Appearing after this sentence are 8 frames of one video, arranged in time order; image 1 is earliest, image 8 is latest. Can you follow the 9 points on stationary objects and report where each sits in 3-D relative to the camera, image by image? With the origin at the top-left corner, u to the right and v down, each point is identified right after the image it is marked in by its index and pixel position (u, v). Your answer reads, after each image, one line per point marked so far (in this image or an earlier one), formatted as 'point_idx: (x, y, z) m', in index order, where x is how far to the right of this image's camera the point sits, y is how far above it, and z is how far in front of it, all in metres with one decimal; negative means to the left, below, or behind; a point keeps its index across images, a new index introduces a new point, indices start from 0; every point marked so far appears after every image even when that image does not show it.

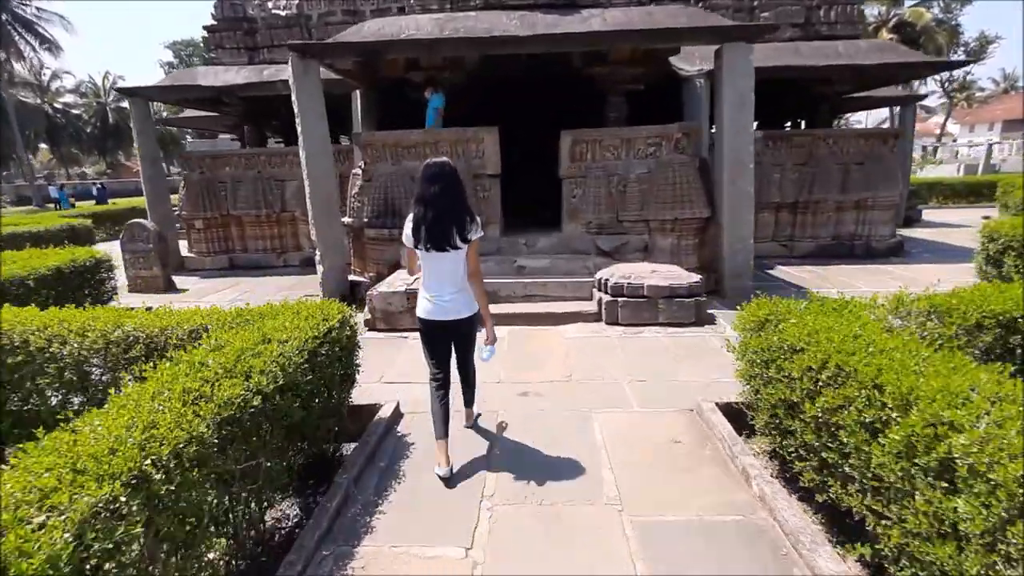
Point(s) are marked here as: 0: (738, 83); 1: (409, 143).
0: (+2.5, +2.2, +5.5) m
1: (-1.2, +1.7, +6.0) m
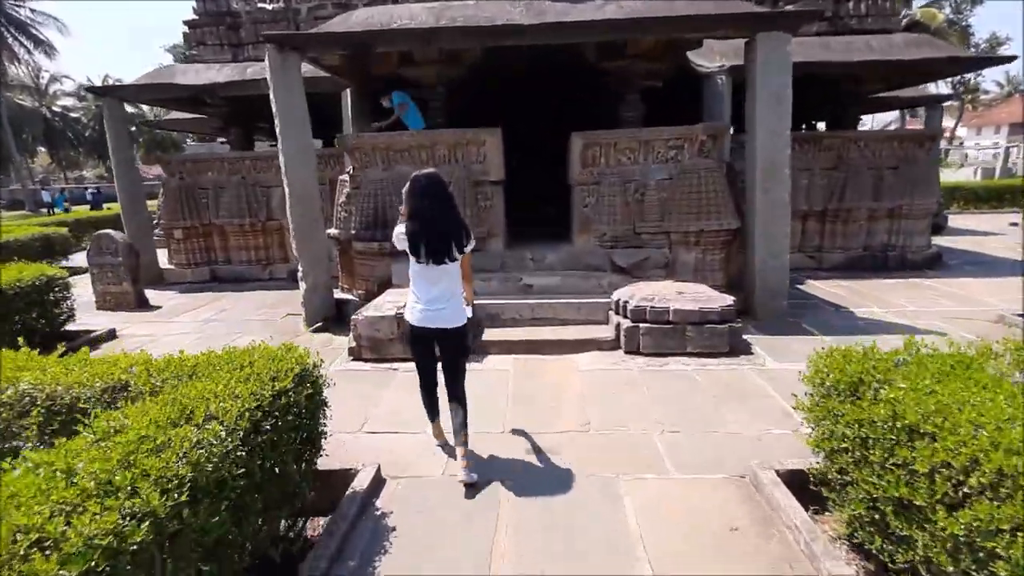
0: (+2.5, +2.0, +4.9) m
1: (-1.2, +1.5, +5.4) m
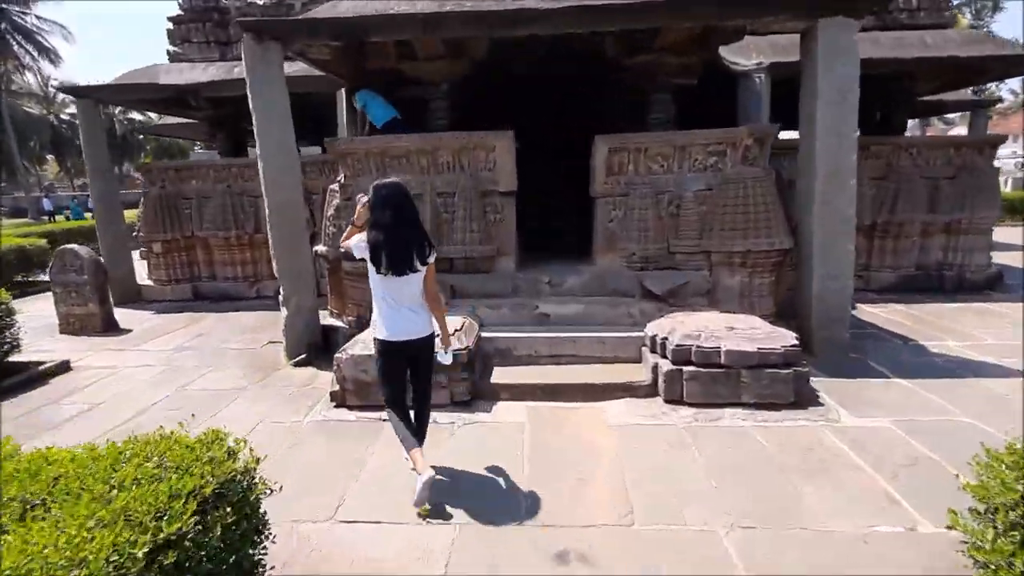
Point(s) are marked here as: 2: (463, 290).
0: (+2.6, +1.7, +4.1) m
1: (-1.0, +1.3, +4.7) m
2: (-0.4, 0.0, +4.6) m
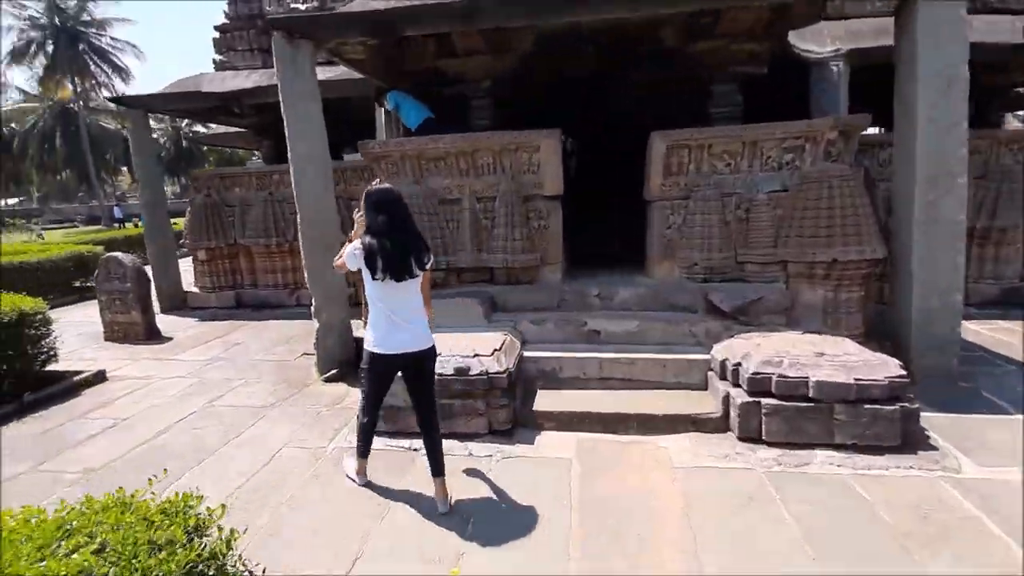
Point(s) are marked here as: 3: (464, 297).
0: (+3.0, +1.6, +3.5) m
1: (-0.6, +1.1, +4.4) m
2: (-0.1, -0.1, +4.2) m
3: (-0.4, -0.1, +4.1) m
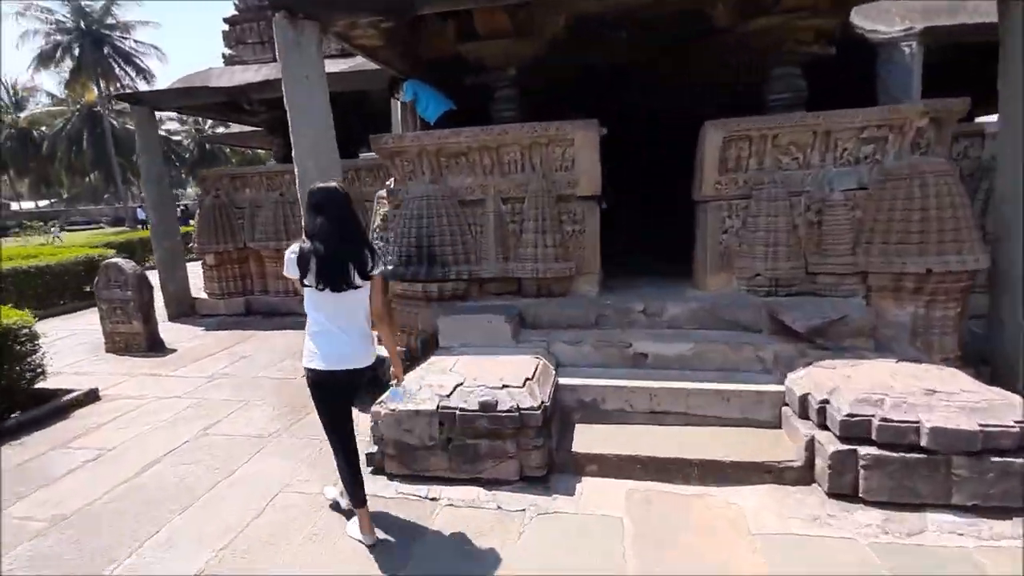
0: (+3.2, +1.5, +2.9) m
1: (-0.4, +1.1, +3.9) m
2: (+0.2, -0.2, +3.7) m
3: (-0.2, -0.2, +3.6) m
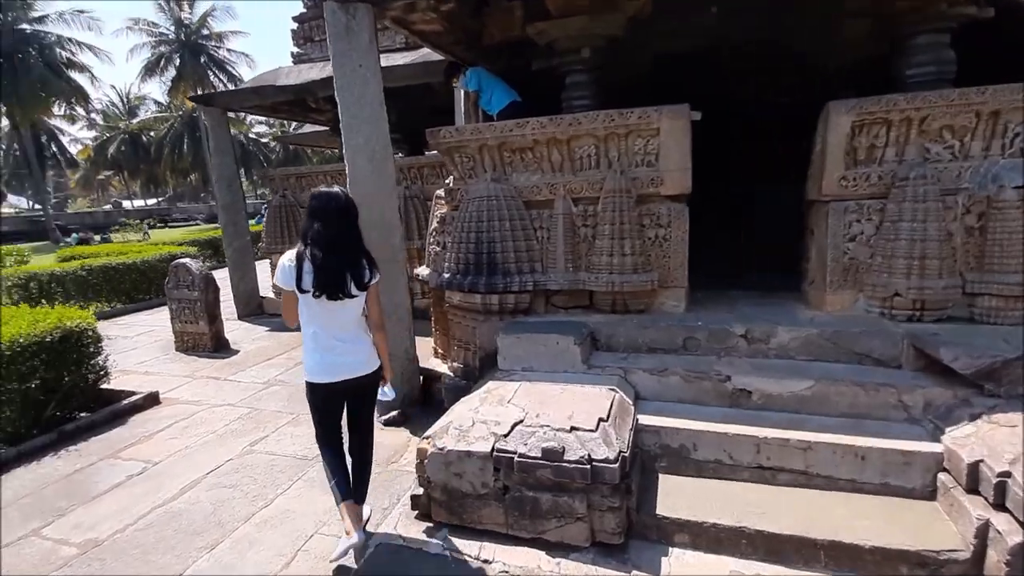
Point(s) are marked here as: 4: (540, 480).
0: (+3.5, +1.4, +2.0) m
1: (+0.1, +1.0, +3.4) m
2: (+0.6, -0.3, +3.2) m
3: (+0.2, -0.3, +3.1) m
4: (+0.1, -0.8, +2.2) m
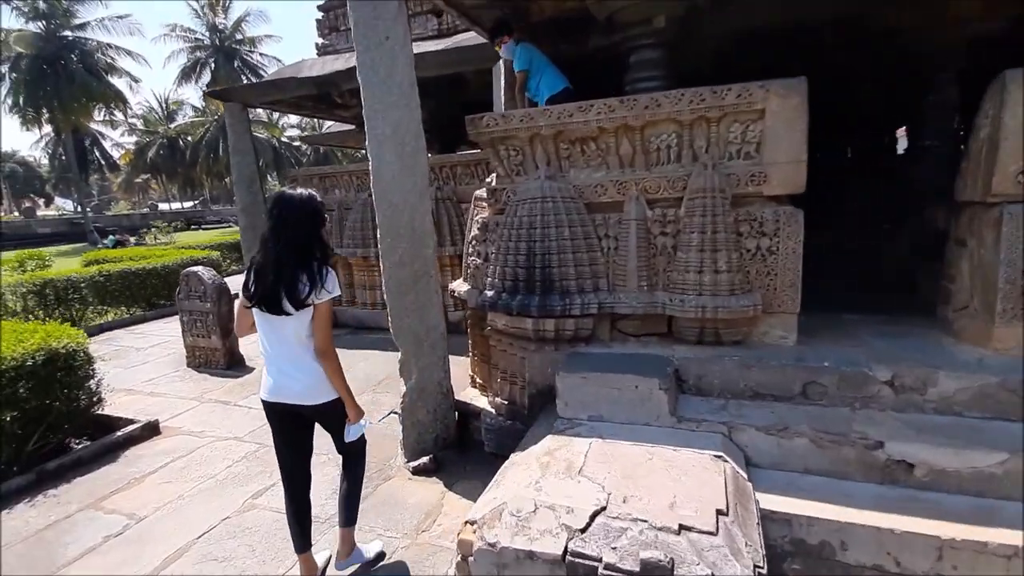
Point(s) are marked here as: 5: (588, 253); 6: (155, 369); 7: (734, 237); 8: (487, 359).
0: (+3.8, +1.2, +1.1) m
1: (+0.4, +0.8, +2.8) m
2: (+0.9, -0.5, +2.5) m
3: (+0.6, -0.4, +2.5) m
4: (+0.4, -1.0, +1.5) m
5: (+0.4, +0.2, +2.8) m
6: (-3.7, -0.8, +5.3) m
7: (+1.1, +0.3, +2.6) m
8: (-0.2, -0.5, +3.2) m
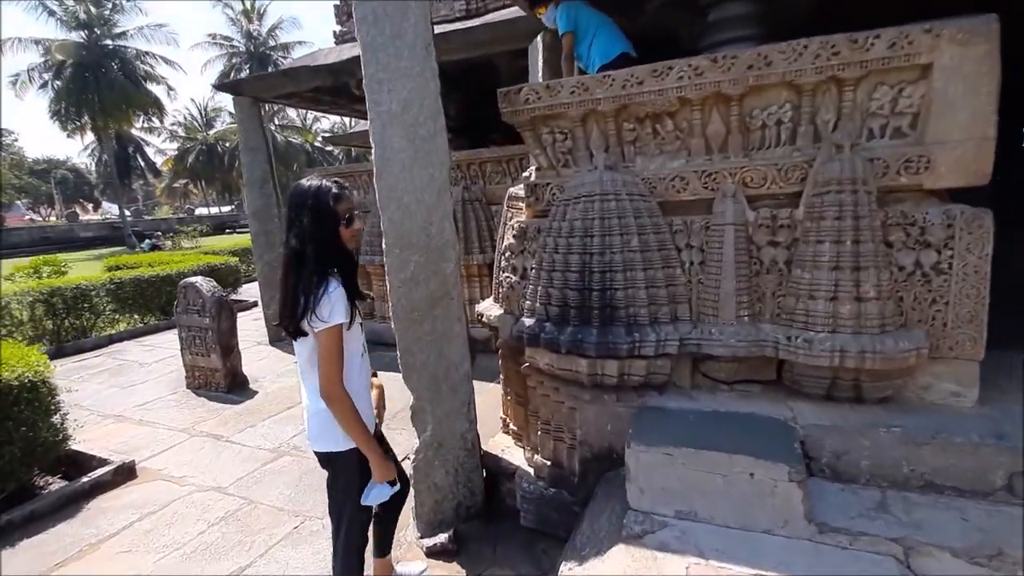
0: (+3.9, +1.1, +0.2) m
1: (+0.6, +0.7, +2.0) m
2: (+1.1, -0.6, +1.7) m
3: (+0.7, -0.5, +1.7) m
4: (+0.5, -1.1, +0.8) m
5: (+0.6, +0.1, +2.0) m
6: (-3.4, -1.0, +4.7) m
7: (+1.3, +0.1, +1.8) m
8: (+0.1, -0.6, +2.5) m
